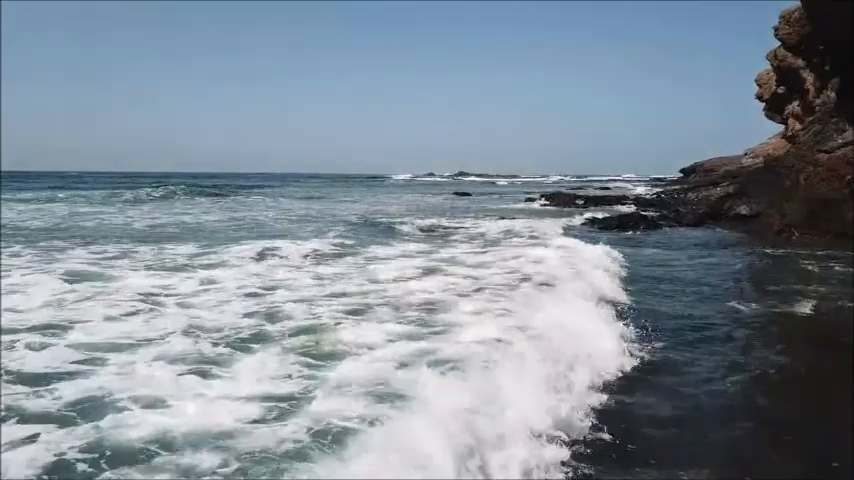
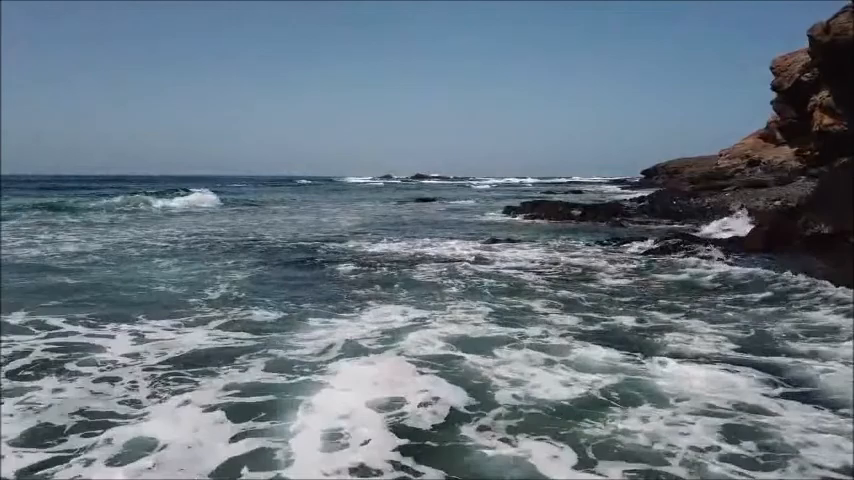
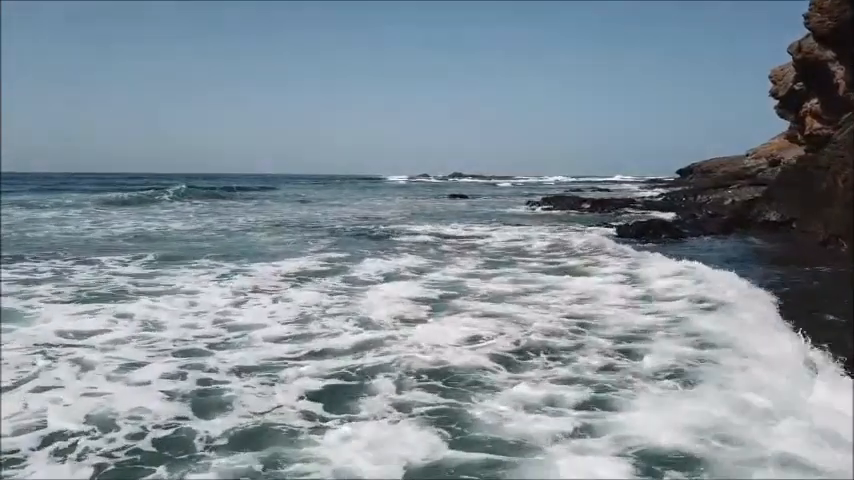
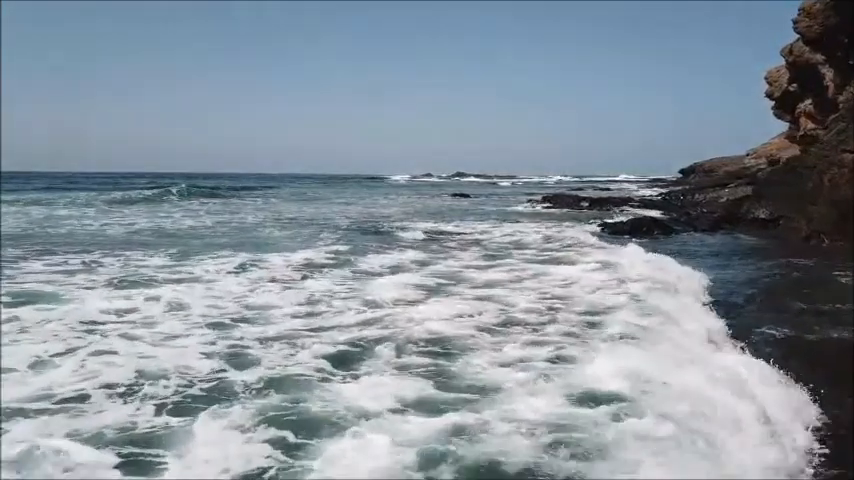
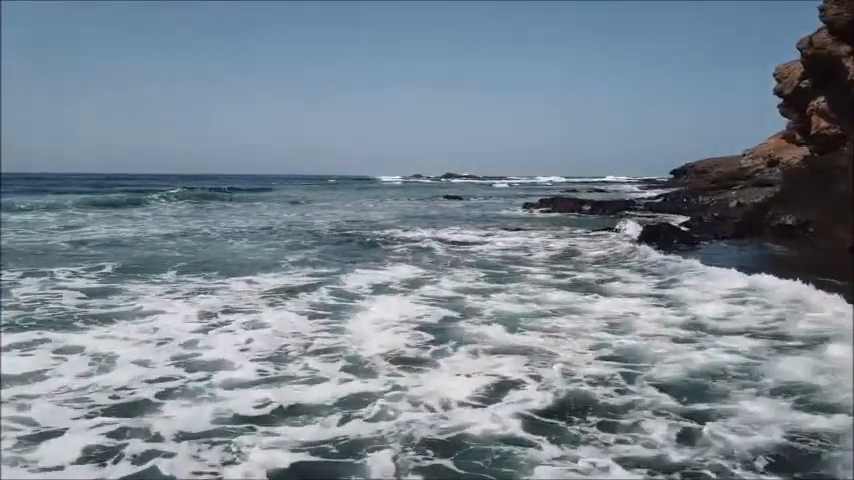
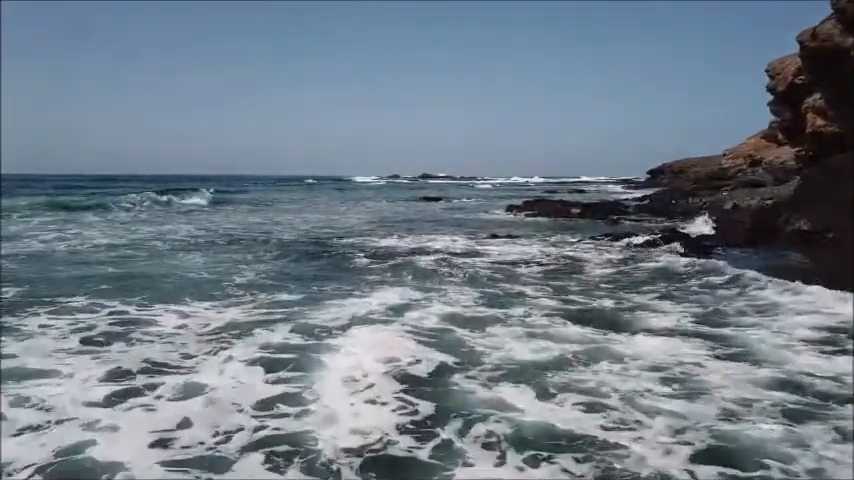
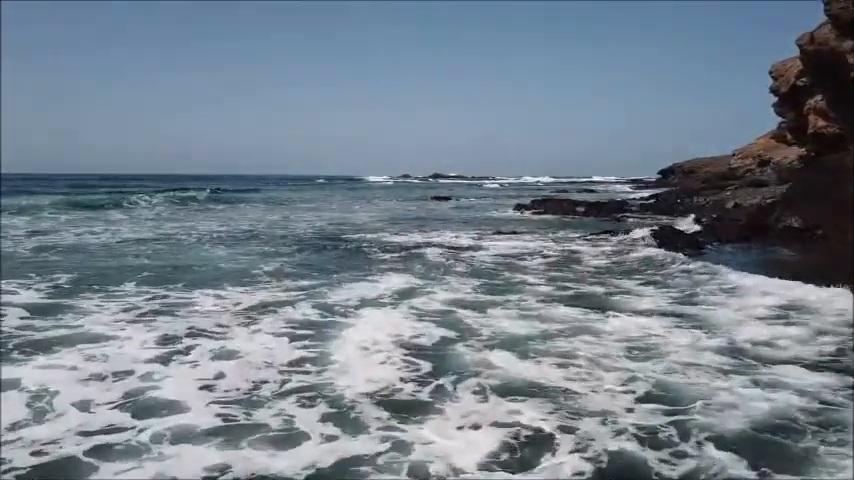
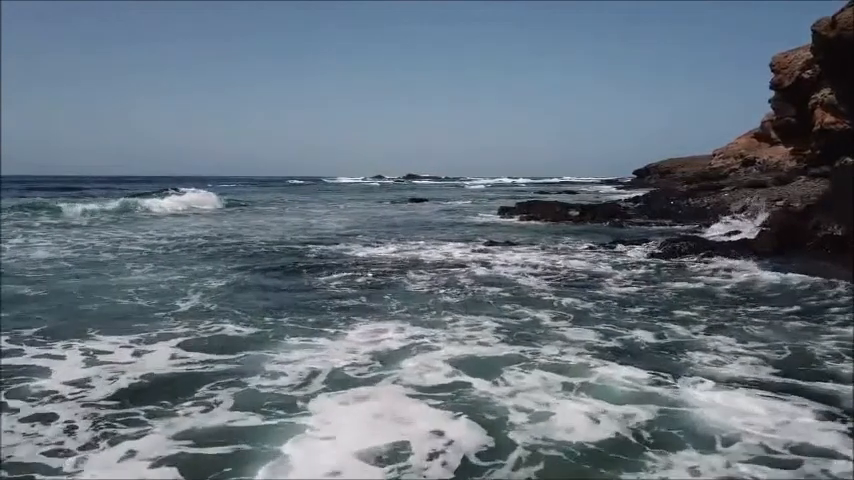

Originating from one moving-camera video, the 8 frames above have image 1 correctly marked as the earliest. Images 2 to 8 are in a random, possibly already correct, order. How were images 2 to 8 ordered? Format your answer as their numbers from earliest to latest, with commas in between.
4, 3, 5, 7, 6, 2, 8
